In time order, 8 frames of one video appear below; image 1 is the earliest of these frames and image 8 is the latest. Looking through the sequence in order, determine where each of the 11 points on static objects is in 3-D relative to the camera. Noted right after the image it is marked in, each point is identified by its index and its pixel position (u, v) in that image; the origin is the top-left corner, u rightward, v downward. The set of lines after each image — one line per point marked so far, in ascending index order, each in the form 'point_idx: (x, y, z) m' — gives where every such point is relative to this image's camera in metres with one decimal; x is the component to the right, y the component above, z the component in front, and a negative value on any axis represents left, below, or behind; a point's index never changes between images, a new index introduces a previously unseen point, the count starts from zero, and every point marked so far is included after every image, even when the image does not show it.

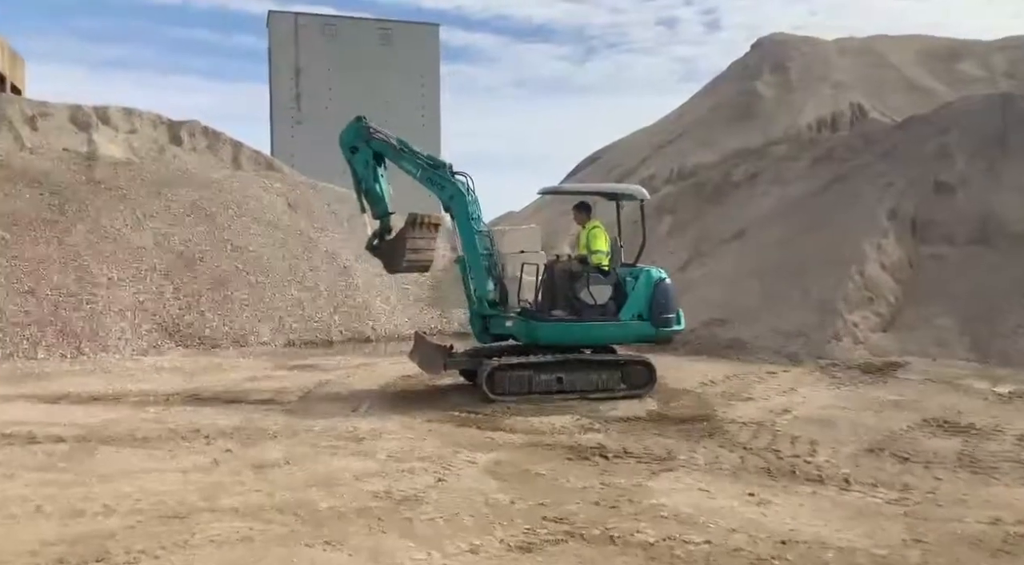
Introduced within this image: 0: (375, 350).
0: (-2.3, -1.1, +15.1) m
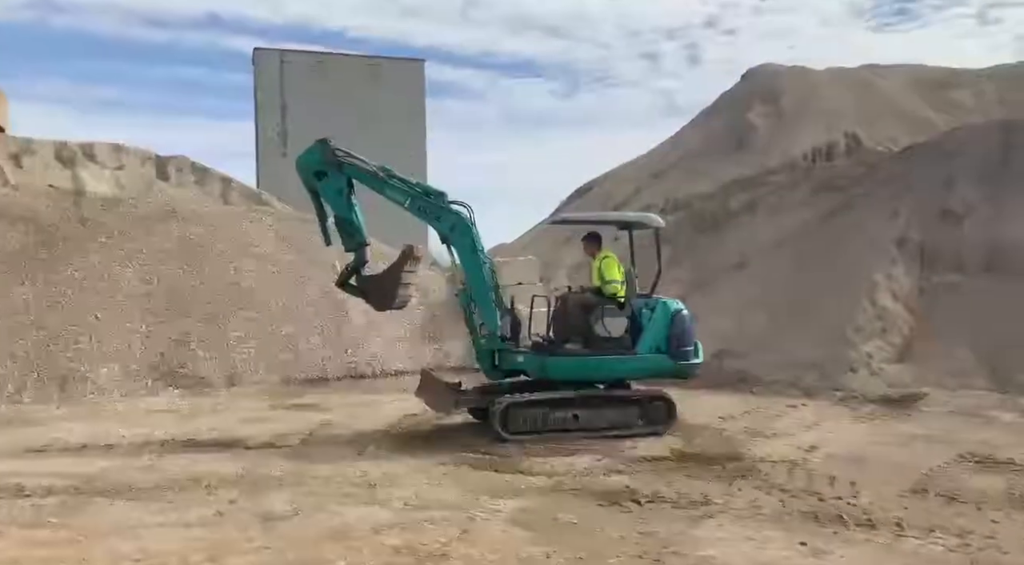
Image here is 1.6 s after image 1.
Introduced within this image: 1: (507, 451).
0: (-2.2, -1.7, +14.6) m
1: (0.0, -1.5, +8.3) m
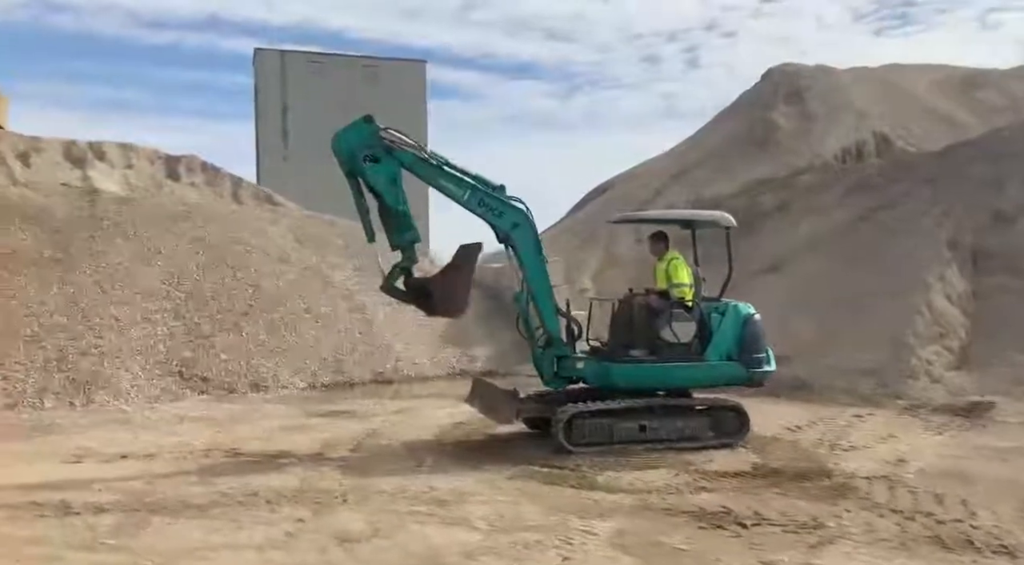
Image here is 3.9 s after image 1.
0: (-1.7, -1.7, +14.1) m
1: (+0.6, -1.5, +7.8) m
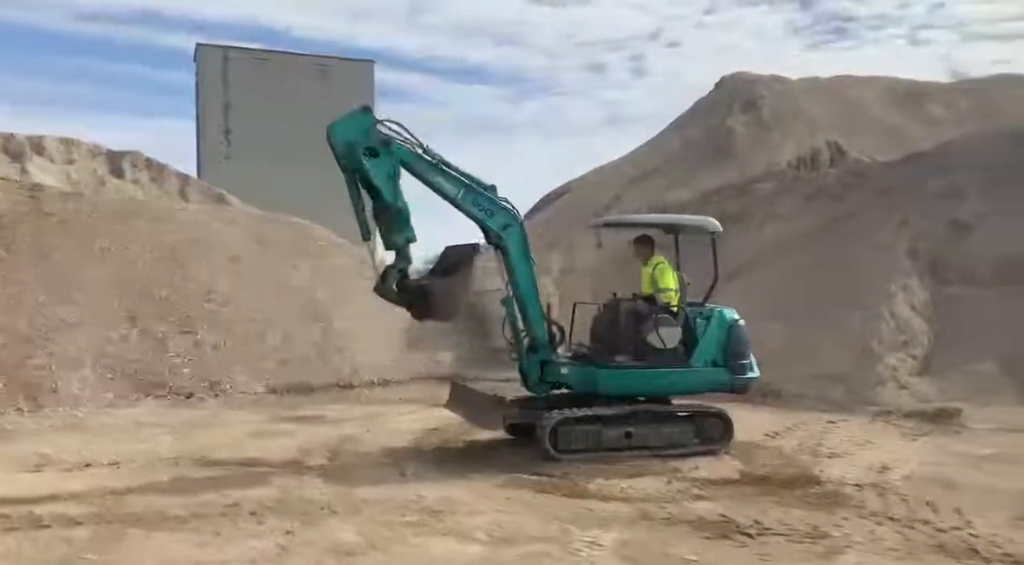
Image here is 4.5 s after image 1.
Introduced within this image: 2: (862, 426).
0: (-2.2, -1.7, +13.8) m
1: (+0.4, -1.6, +7.7) m
2: (+3.8, -1.6, +10.1) m
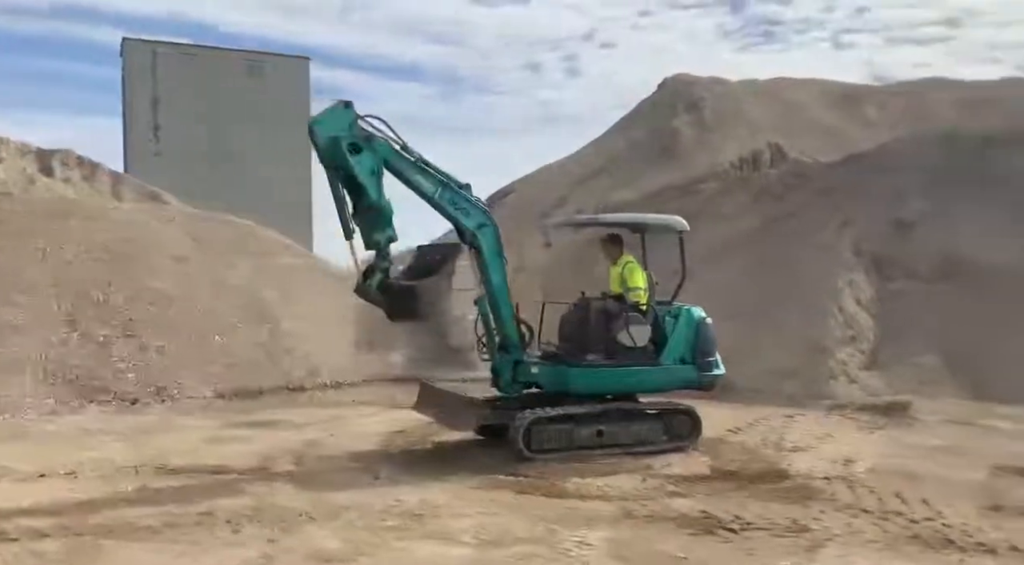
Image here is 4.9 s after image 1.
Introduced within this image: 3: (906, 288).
0: (-2.8, -1.8, +13.6) m
1: (+0.2, -1.6, +7.7) m
2: (+3.4, -1.5, +10.3) m
3: (+6.1, -0.1, +14.4) m
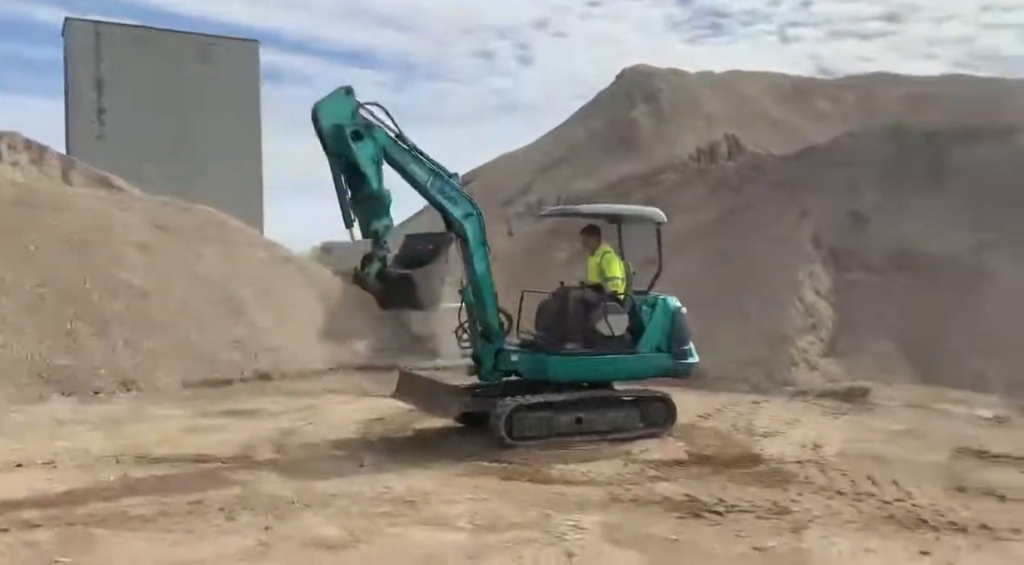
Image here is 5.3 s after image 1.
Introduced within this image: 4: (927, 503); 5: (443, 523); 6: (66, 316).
0: (-3.3, -1.6, +13.6) m
1: (+0.1, -1.5, +7.8) m
2: (+3.2, -1.4, +10.6) m
3: (+5.6, +0.1, +14.8) m
4: (+2.9, -1.5, +6.4) m
5: (-0.4, -1.5, +5.8) m
6: (-7.1, -0.5, +14.6) m
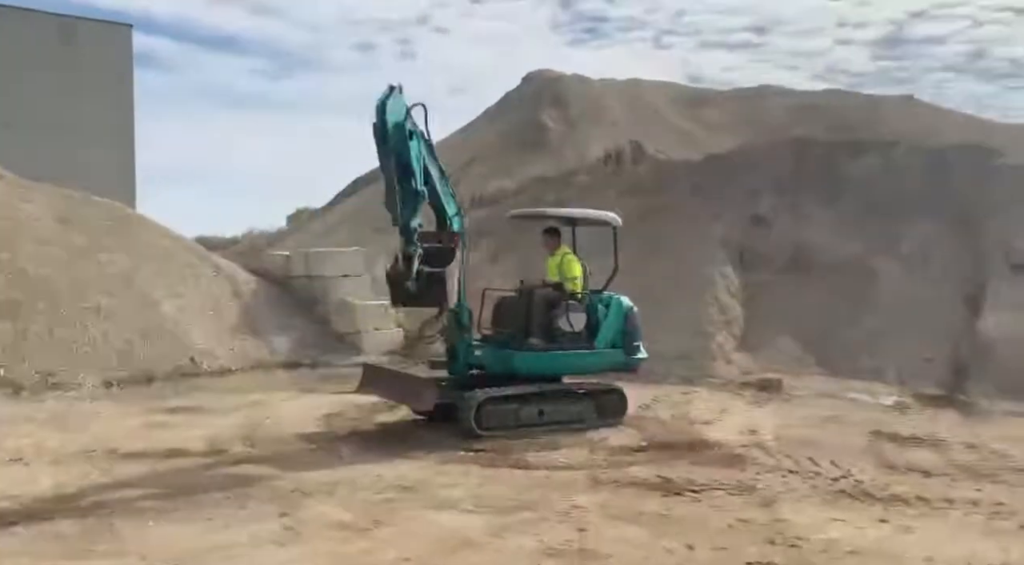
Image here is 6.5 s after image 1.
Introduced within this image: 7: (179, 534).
0: (-4.3, -1.5, +13.6) m
1: (-0.2, -1.5, +8.3) m
2: (+2.5, -1.4, +11.5) m
3: (+4.4, +0.1, +15.9) m
4: (+2.8, -1.6, +7.2) m
5: (-0.4, -1.5, +6.2) m
6: (-8.2, -0.4, +14.0) m
7: (-2.0, -1.5, +5.5) m
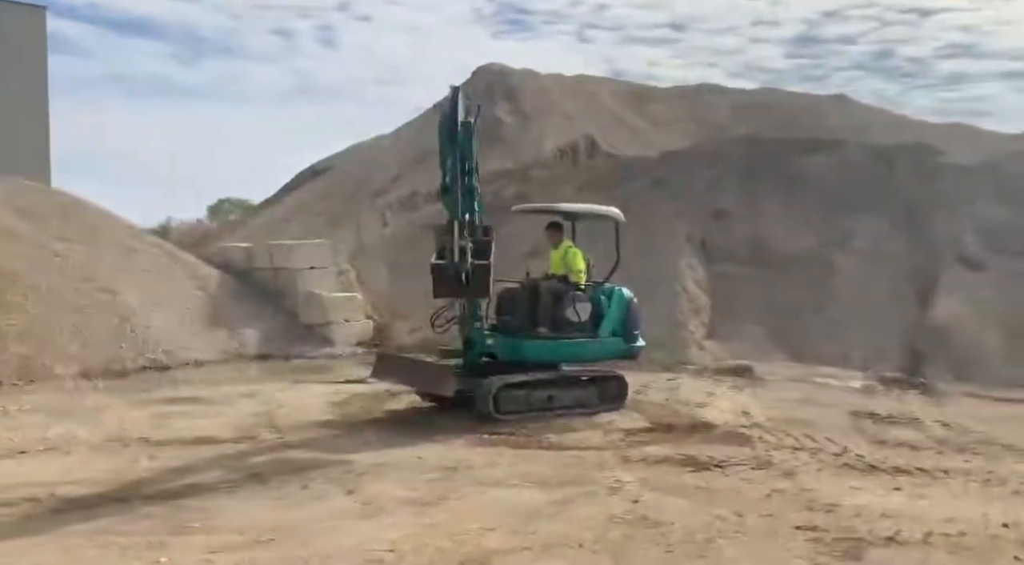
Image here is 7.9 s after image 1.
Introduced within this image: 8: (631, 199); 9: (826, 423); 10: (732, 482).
0: (-4.5, -1.4, +13.6) m
1: (0.0, -1.4, +8.7) m
2: (+2.4, -1.3, +12.1) m
3: (+3.9, +0.2, +16.7) m
4: (+3.0, -1.5, +7.9) m
5: (-0.1, -1.5, +6.6) m
6: (-8.5, -0.3, +13.7) m
7: (-1.6, -1.5, +5.8) m
8: (+2.4, +1.7, +18.9) m
9: (+3.2, -1.5, +9.5) m
10: (+1.6, -1.5, +6.7) m
